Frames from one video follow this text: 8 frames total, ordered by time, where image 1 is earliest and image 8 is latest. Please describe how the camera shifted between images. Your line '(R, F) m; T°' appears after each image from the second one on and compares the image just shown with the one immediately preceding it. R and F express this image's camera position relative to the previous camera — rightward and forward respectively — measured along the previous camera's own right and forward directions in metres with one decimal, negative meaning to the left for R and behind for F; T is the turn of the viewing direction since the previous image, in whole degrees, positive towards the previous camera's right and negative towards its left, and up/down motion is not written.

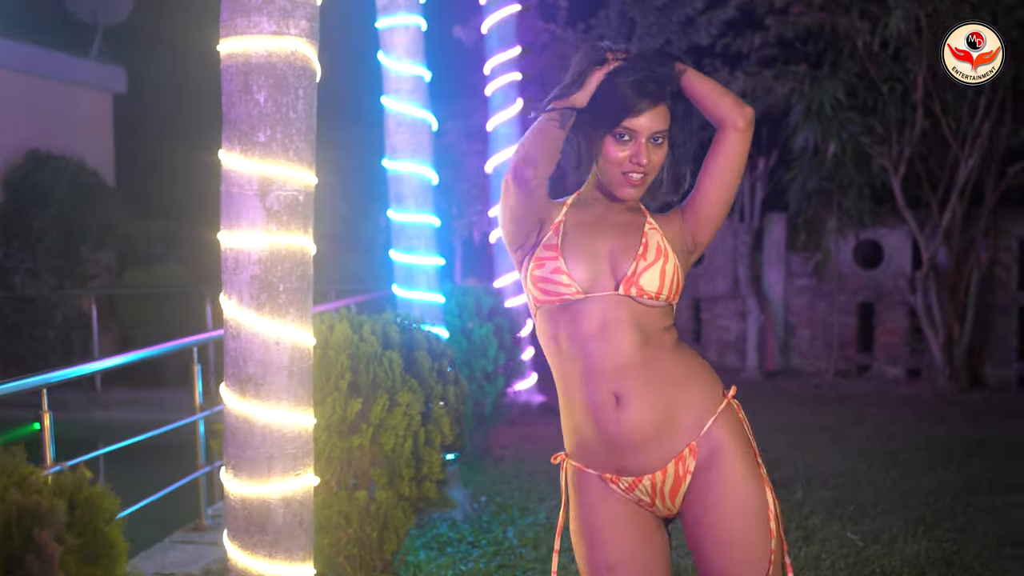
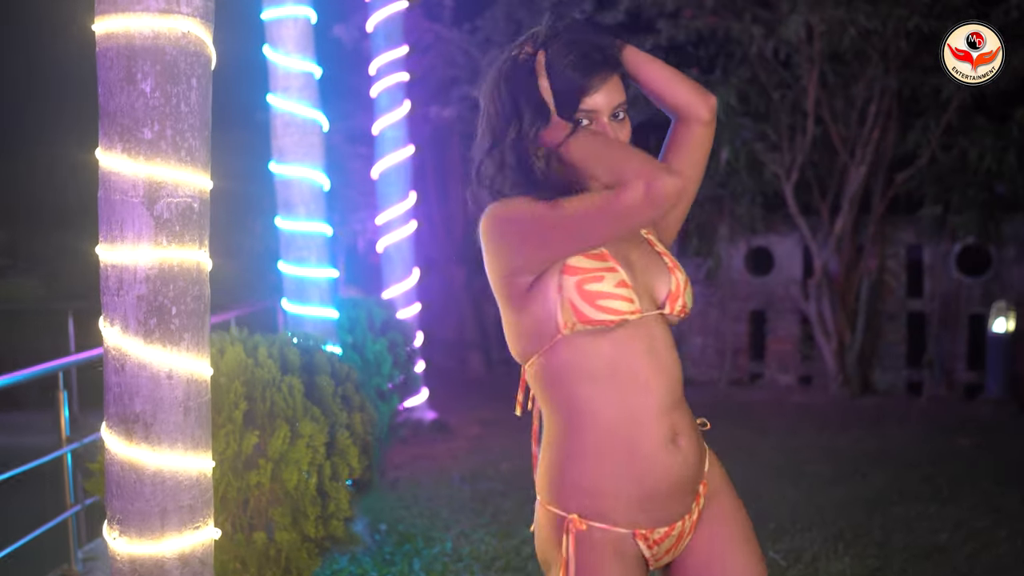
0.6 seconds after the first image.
(-0.2, +0.5) m; +7°
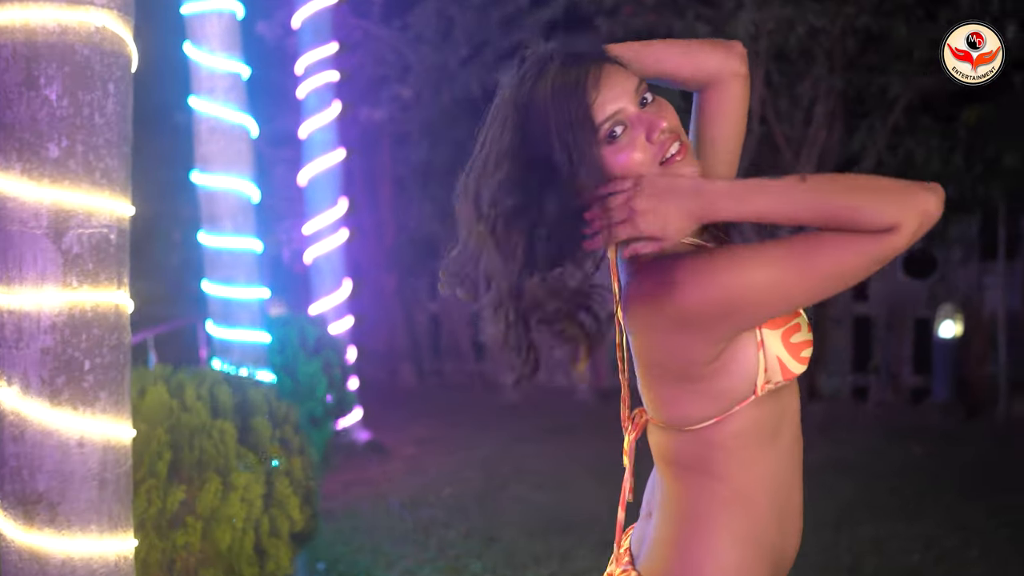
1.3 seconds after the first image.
(-0.1, +0.4) m; +4°
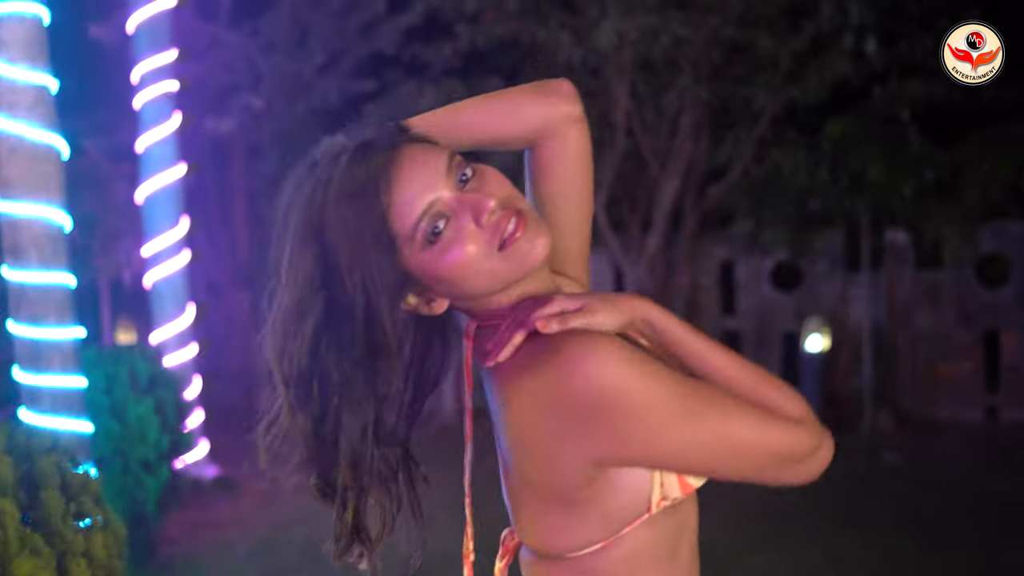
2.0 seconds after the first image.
(+0.2, +0.4) m; +6°
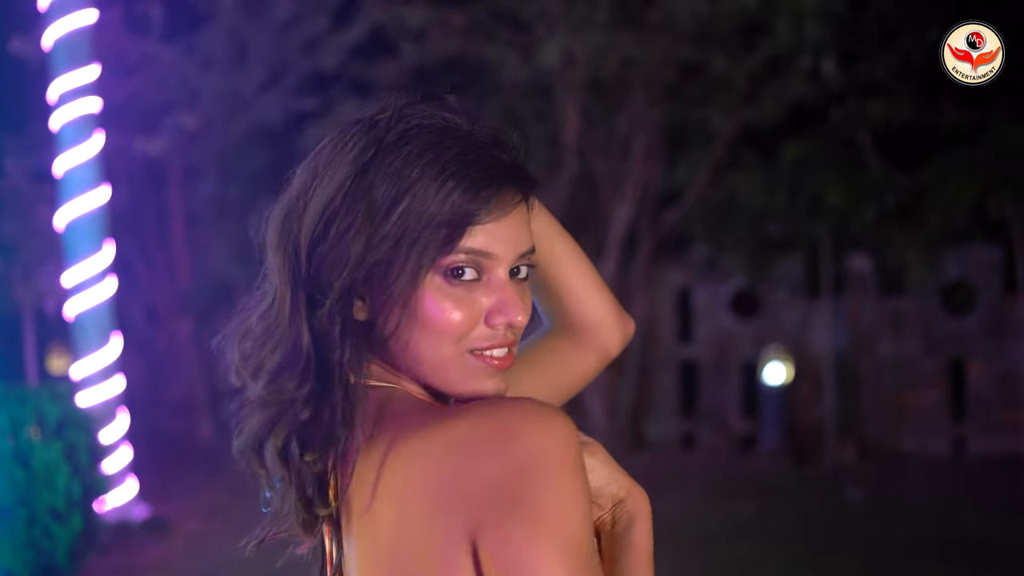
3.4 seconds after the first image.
(+0.2, +0.4) m; +2°
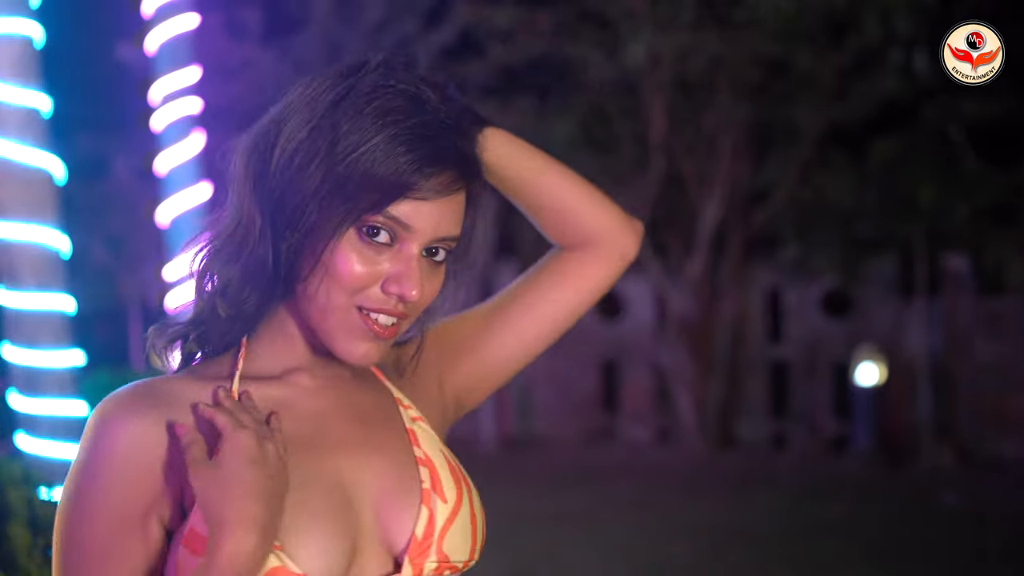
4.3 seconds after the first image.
(+0.1, -0.1) m; -5°
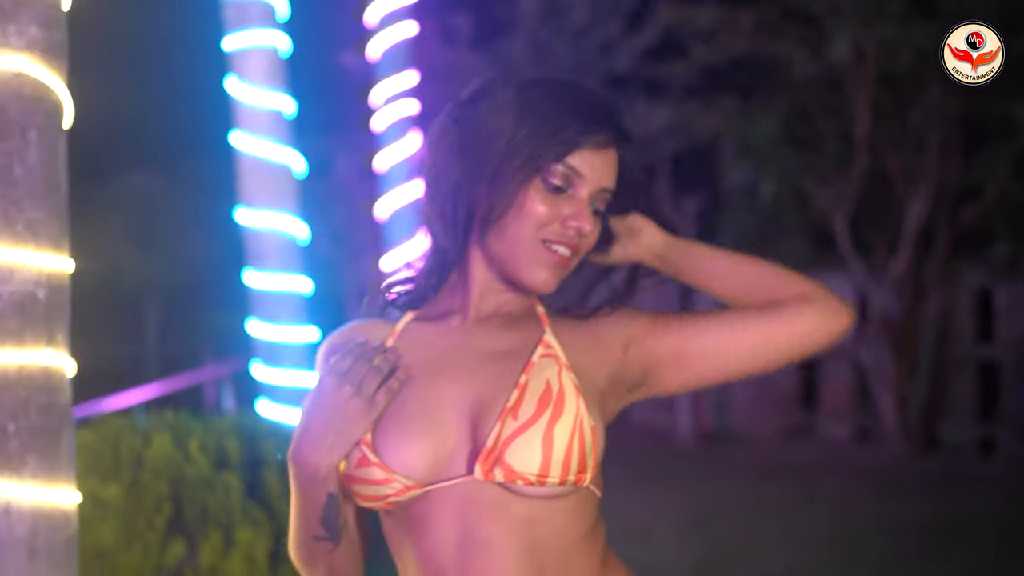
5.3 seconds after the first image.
(0.0, -0.3) m; -11°
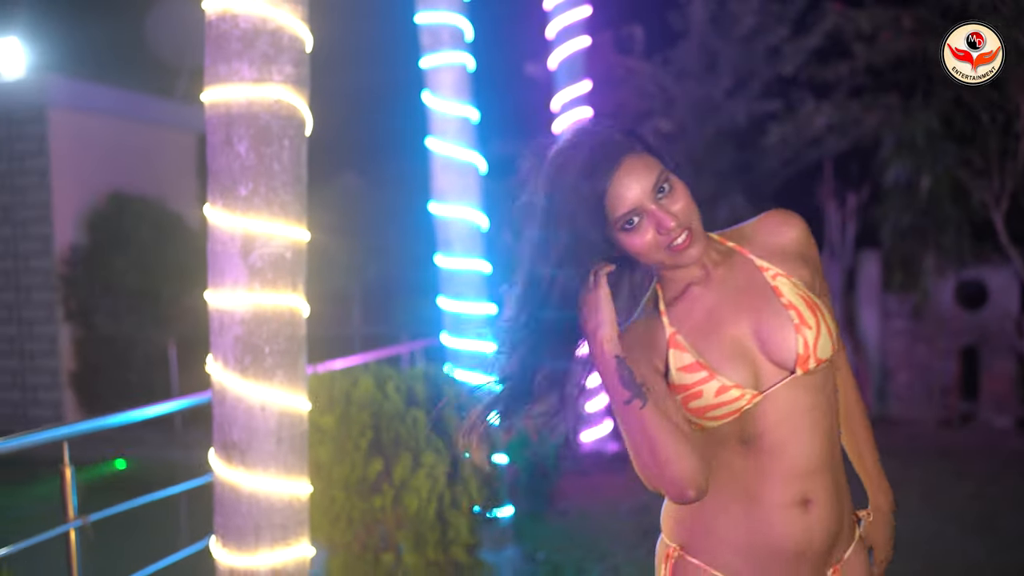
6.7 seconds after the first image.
(+0.3, -0.8) m; -11°
